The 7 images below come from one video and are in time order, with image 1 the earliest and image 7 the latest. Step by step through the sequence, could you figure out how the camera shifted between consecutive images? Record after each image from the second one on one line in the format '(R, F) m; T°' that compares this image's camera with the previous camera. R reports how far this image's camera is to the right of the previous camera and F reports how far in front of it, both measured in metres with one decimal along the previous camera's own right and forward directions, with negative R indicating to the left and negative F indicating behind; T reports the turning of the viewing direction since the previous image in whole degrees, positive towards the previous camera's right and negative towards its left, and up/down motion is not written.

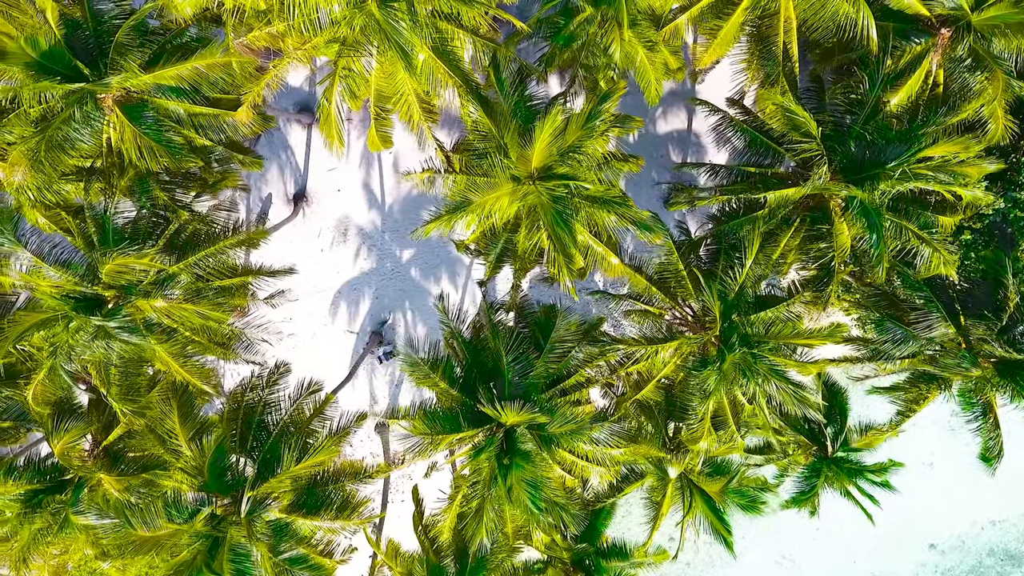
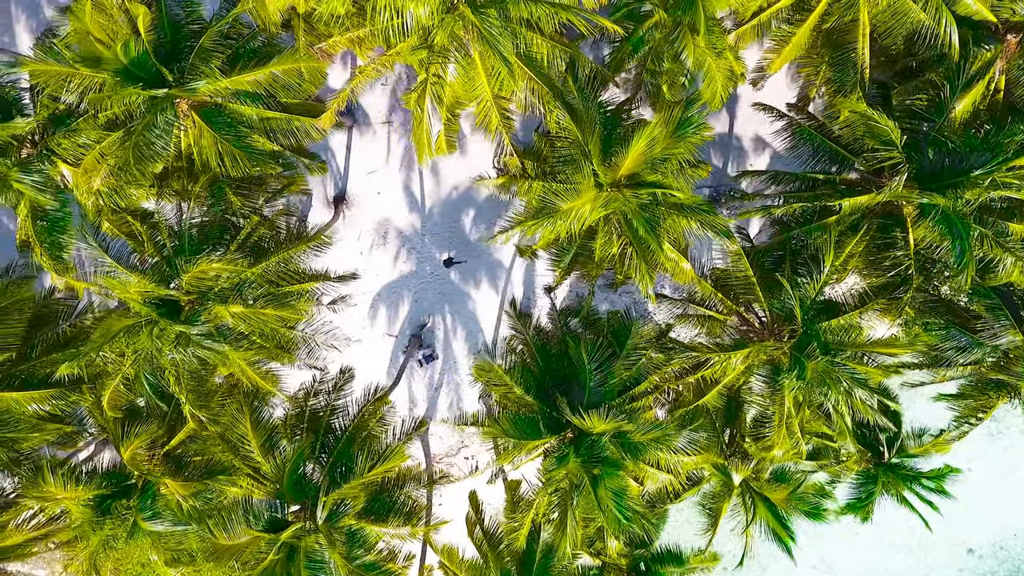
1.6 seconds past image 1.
(-0.9, 0.0) m; 0°
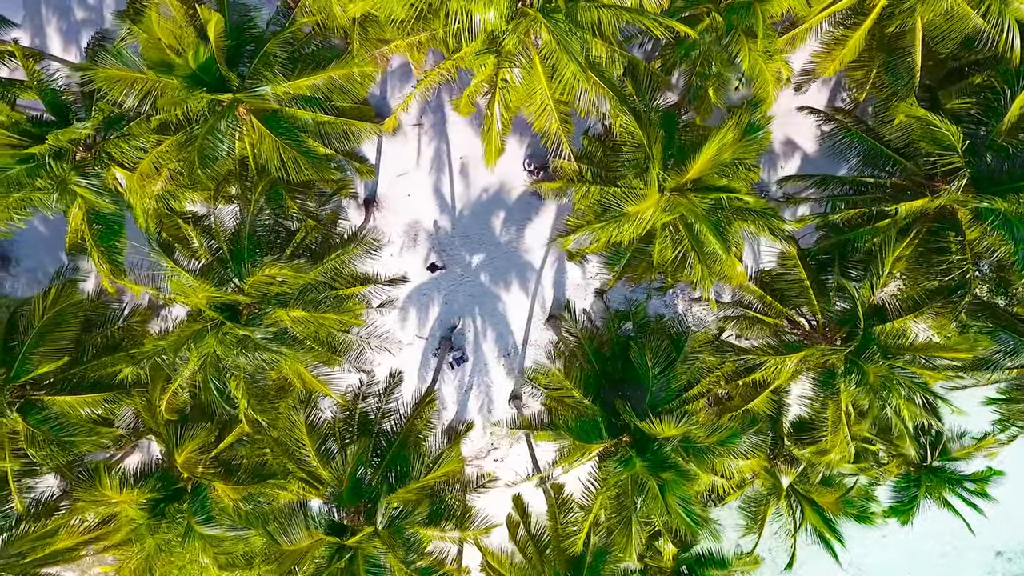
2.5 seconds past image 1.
(-0.7, 0.0) m; 0°
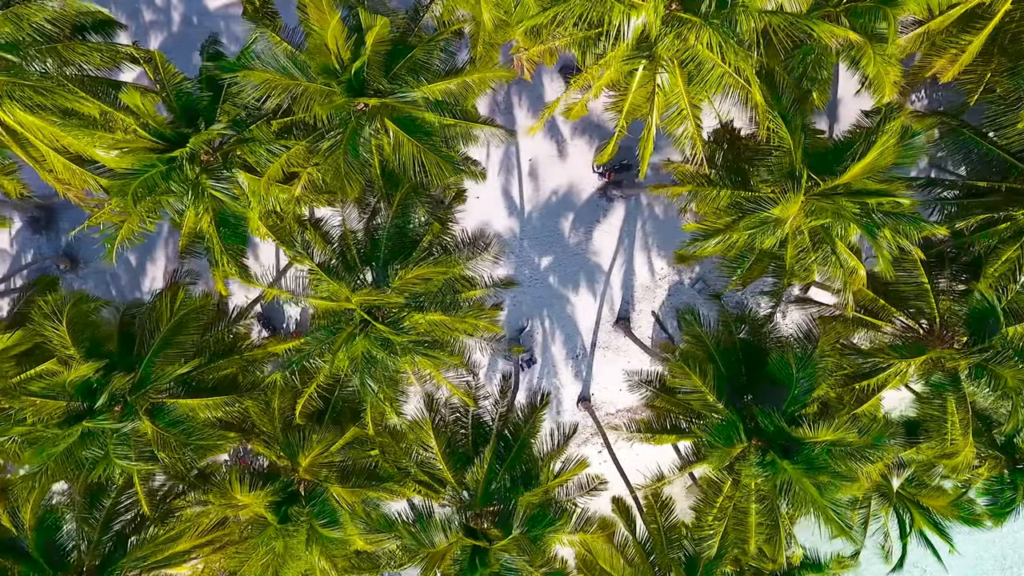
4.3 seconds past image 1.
(-1.5, 0.0) m; 0°
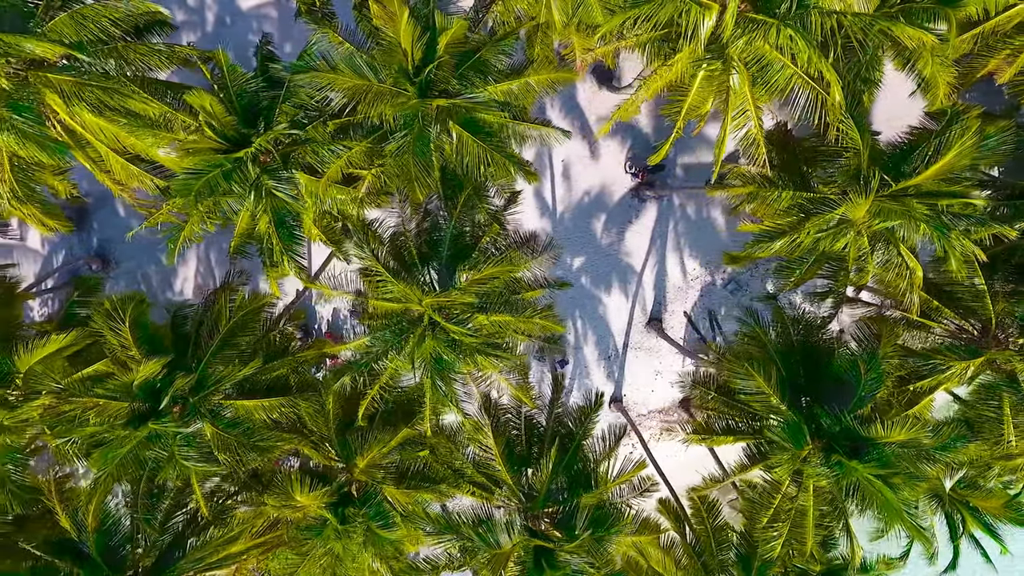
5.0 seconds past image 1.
(-0.7, 0.0) m; 0°
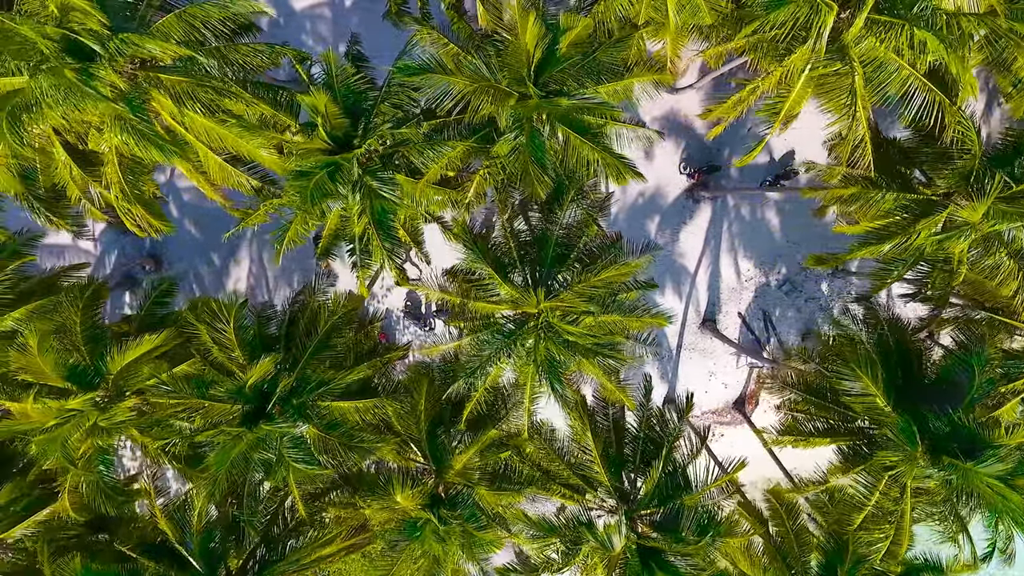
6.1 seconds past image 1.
(-1.2, 0.0) m; 0°
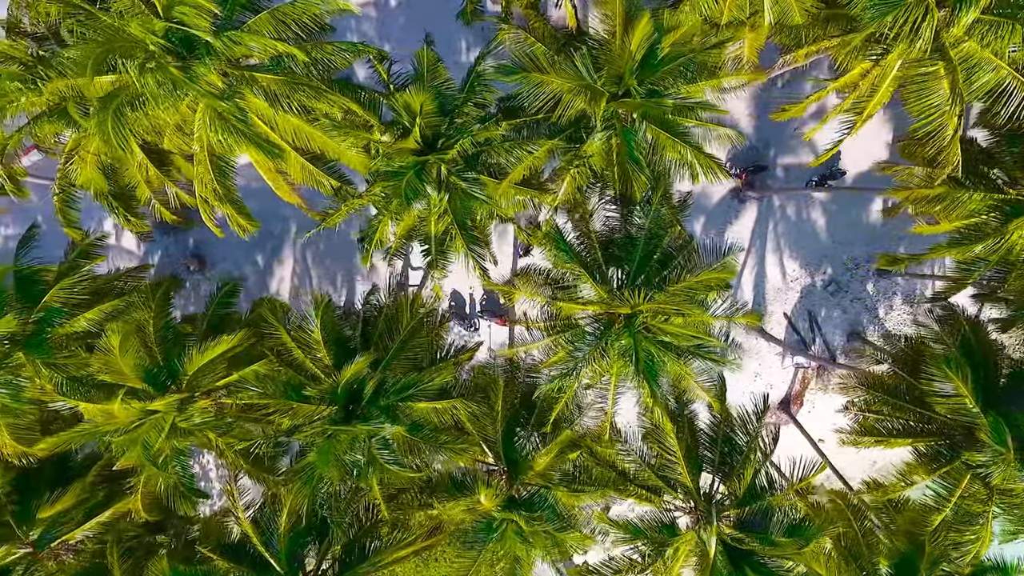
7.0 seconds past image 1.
(-1.0, 0.0) m; 0°
